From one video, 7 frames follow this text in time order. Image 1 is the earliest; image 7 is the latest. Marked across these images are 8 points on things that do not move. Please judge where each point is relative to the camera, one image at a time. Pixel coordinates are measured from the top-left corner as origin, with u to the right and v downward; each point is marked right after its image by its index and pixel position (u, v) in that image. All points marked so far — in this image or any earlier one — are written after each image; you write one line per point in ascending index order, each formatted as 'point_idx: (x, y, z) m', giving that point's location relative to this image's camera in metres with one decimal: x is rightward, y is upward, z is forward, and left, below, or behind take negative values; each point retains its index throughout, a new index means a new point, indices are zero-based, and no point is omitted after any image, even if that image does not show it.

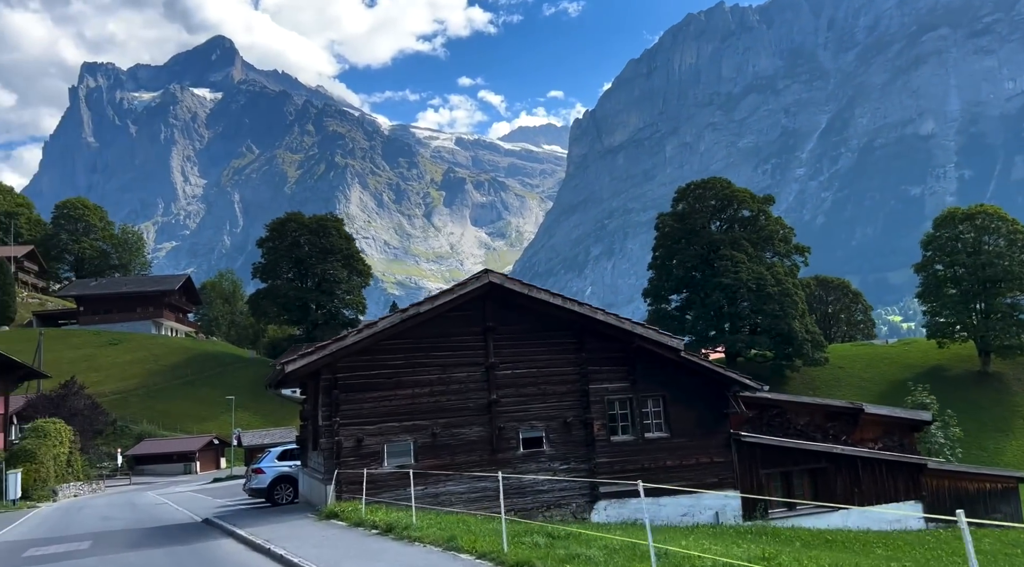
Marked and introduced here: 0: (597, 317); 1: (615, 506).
0: (+1.9, -0.7, +18.8) m
1: (+2.3, -5.0, +18.6) m
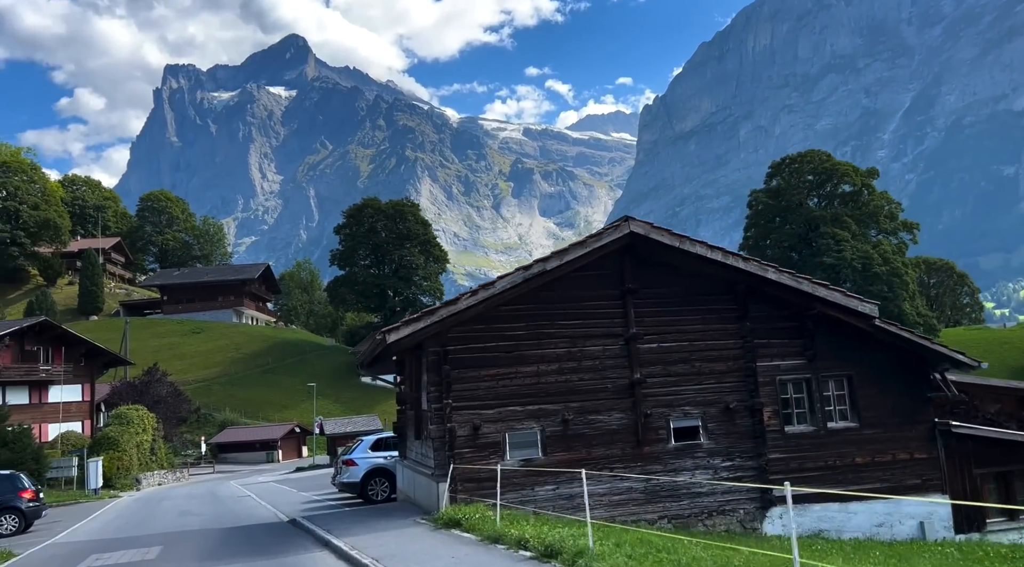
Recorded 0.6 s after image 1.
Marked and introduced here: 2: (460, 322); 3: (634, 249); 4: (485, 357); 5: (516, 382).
0: (+4.6, +0.1, +15.1) m
1: (+5.0, -4.1, +14.9) m
2: (-0.9, -0.7, +14.6) m
3: (+2.2, +0.7, +15.3) m
4: (-0.5, -1.3, +14.7) m
5: (+0.1, -1.7, +14.7) m
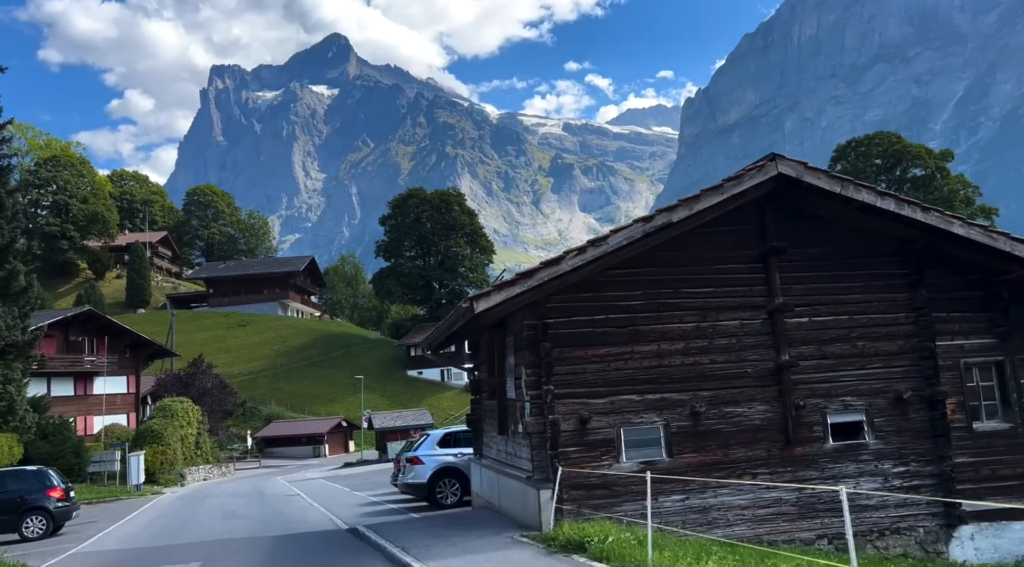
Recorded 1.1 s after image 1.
0: (+6.2, +0.7, +11.9) m
1: (+6.6, -3.5, +11.7) m
2: (+0.7, -0.1, +11.7) m
3: (+3.9, +1.3, +12.3) m
4: (+1.1, -0.7, +11.7) m
5: (+1.7, -1.1, +11.7) m
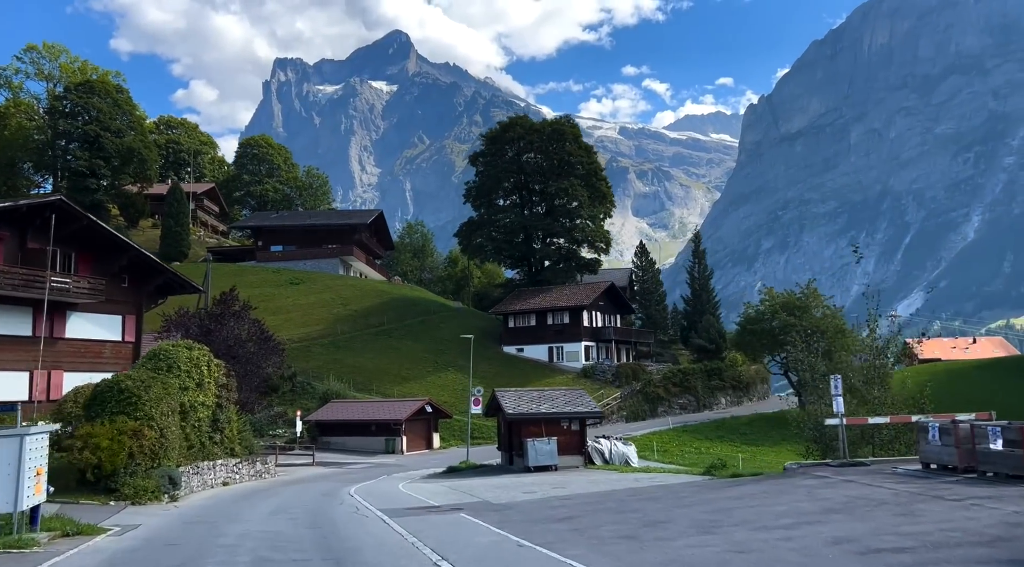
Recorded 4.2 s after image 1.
0: (+13.1, +4.5, -11.3) m
1: (+13.3, +0.3, -11.5) m
2: (+7.5, +4.0, -11.2) m
3: (+10.8, +5.2, -10.7) m
4: (+7.9, +3.3, -11.1) m
5: (+8.5, +2.9, -11.2) m
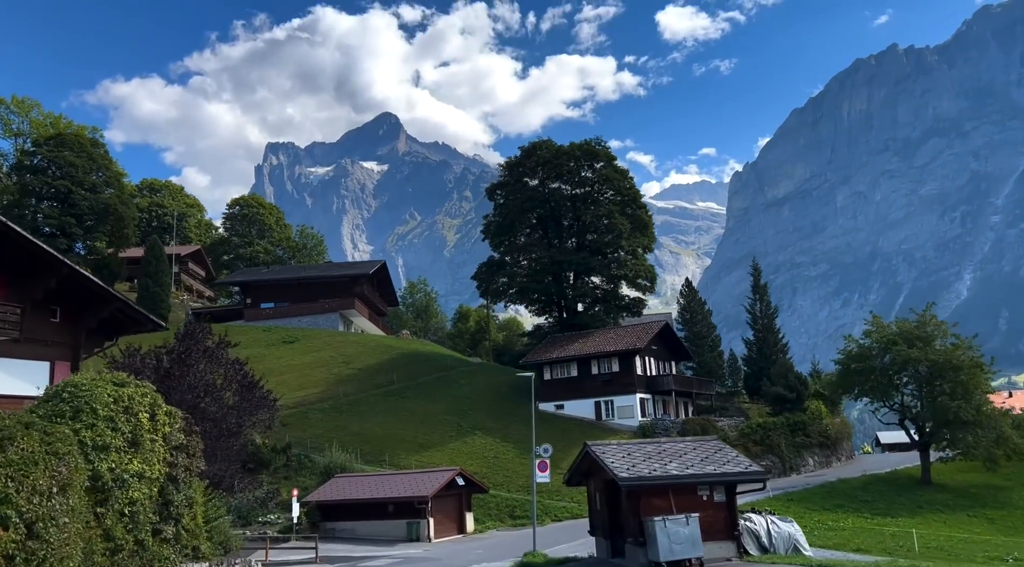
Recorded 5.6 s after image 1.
0: (+16.1, +9.0, -22.0) m
1: (+16.5, +4.8, -22.5) m
2: (+10.6, +8.3, -22.0) m
3: (+13.9, +9.5, -21.4) m
4: (+11.0, +7.6, -22.0) m
5: (+11.6, +7.2, -22.0) m
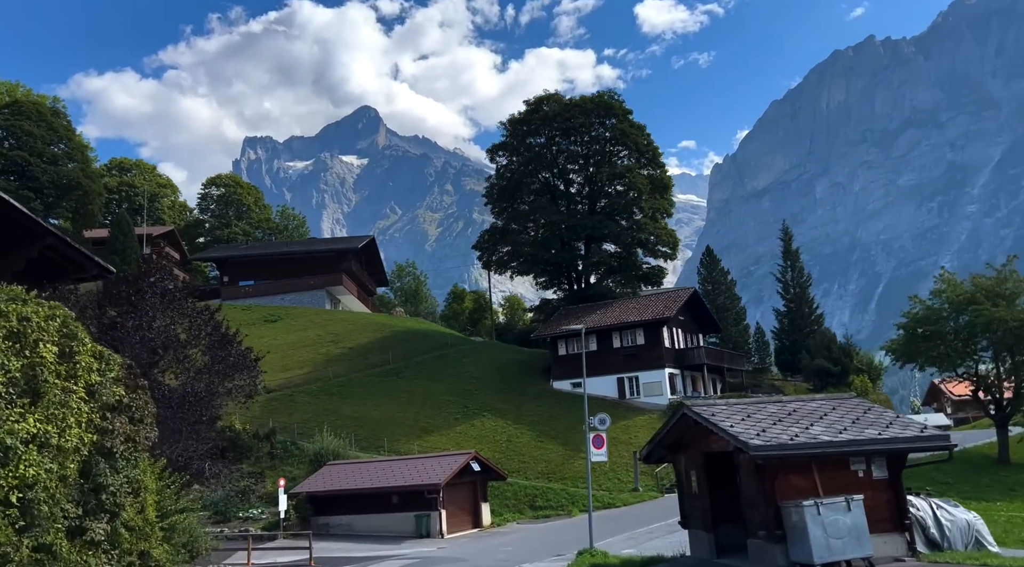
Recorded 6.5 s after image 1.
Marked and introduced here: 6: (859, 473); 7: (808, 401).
0: (+18.6, +10.9, -28.2) m
1: (+19.0, +6.7, -28.7) m
2: (+13.1, +10.1, -28.3) m
3: (+16.3, +11.4, -27.7) m
4: (+13.5, +9.5, -28.3) m
5: (+14.0, +9.0, -28.4) m
6: (+6.8, -3.7, +16.3) m
7: (+6.2, -2.5, +17.9) m
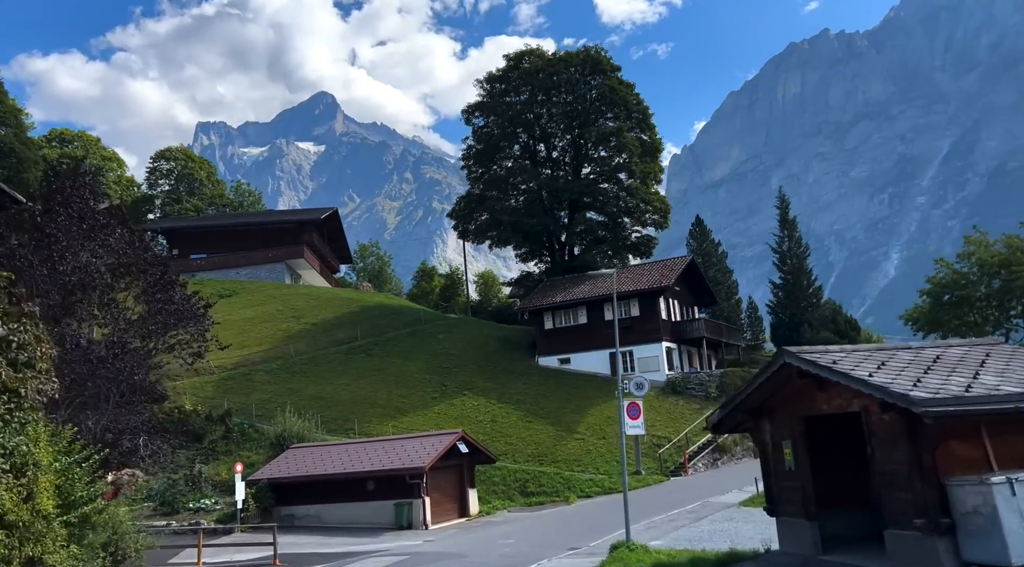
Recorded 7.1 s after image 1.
0: (+21.6, +11.8, -32.0) m
1: (+22.0, +7.6, -32.5) m
2: (+16.1, +11.0, -32.4) m
3: (+19.3, +12.3, -31.7) m
4: (+16.5, +10.4, -32.4) m
5: (+17.1, +9.9, -32.4) m
6: (+7.6, -2.2, +12.0) m
7: (+6.9, -1.0, +13.5) m
